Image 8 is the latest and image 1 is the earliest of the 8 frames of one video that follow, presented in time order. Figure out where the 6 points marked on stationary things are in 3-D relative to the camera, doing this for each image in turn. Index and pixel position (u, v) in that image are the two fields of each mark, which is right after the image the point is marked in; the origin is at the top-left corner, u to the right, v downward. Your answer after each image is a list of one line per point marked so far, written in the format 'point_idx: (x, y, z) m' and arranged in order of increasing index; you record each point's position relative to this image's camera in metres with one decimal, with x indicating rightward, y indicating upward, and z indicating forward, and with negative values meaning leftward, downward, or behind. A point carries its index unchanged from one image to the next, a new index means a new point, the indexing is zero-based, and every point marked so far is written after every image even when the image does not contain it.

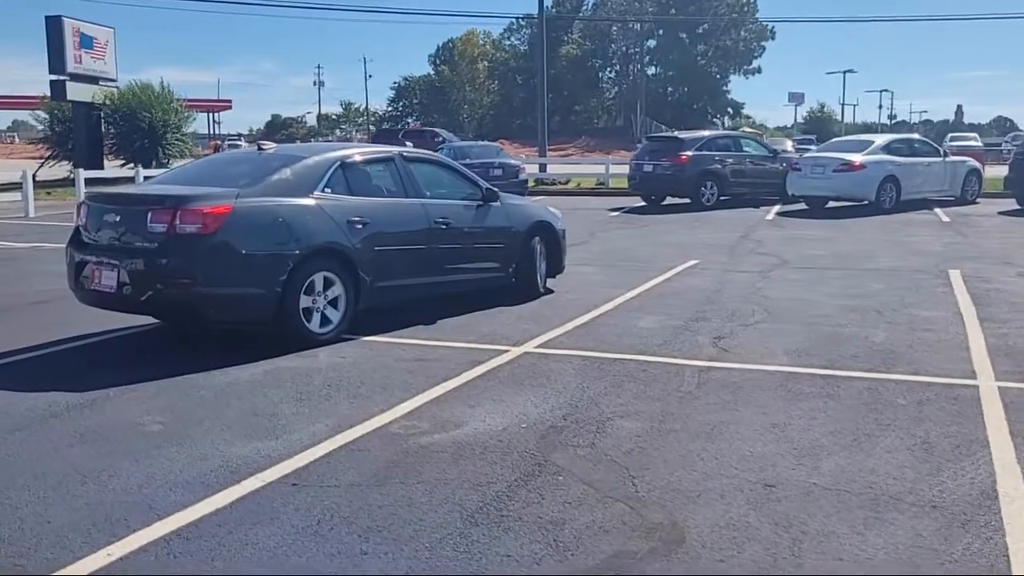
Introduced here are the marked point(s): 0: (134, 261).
0: (-3.2, +0.2, +7.7) m
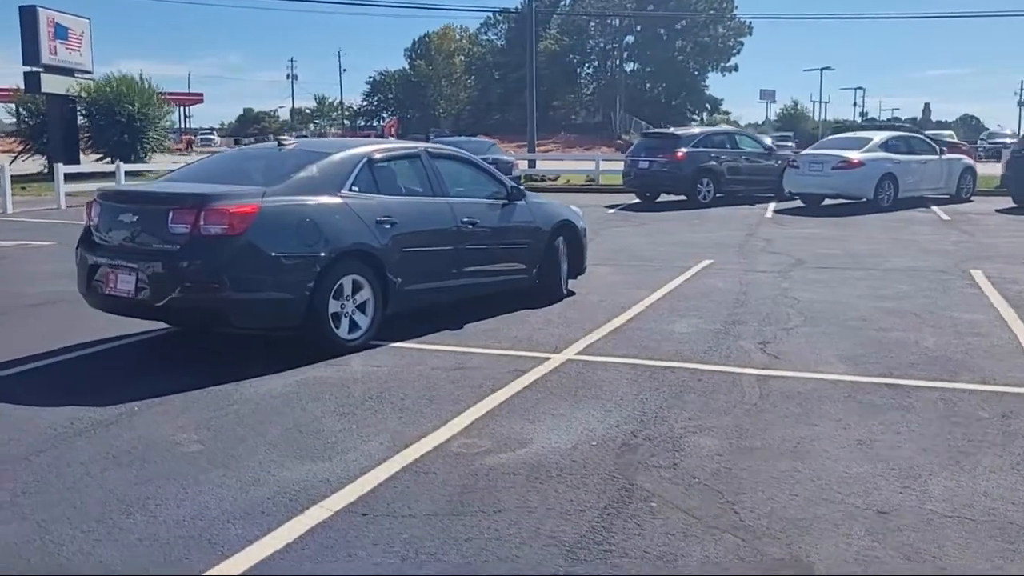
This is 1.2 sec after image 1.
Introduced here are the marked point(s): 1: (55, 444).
0: (-2.8, +0.2, +7.2) m
1: (-2.7, -0.9, +5.5) m
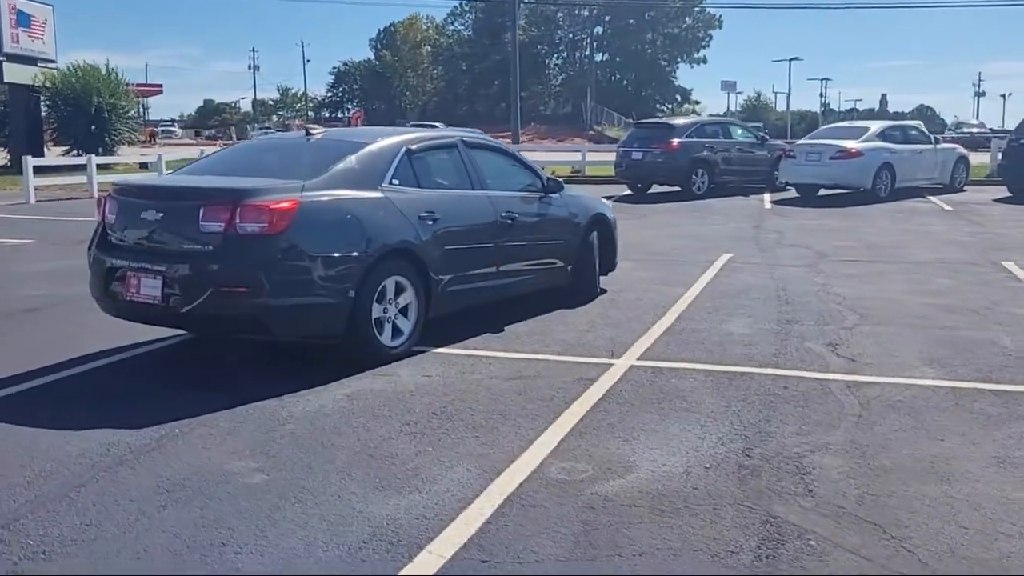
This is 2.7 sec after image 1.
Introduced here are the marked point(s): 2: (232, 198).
0: (-2.3, +0.1, +6.5) m
1: (-2.2, -1.0, +4.8) m
2: (-2.0, +0.6, +6.5) m
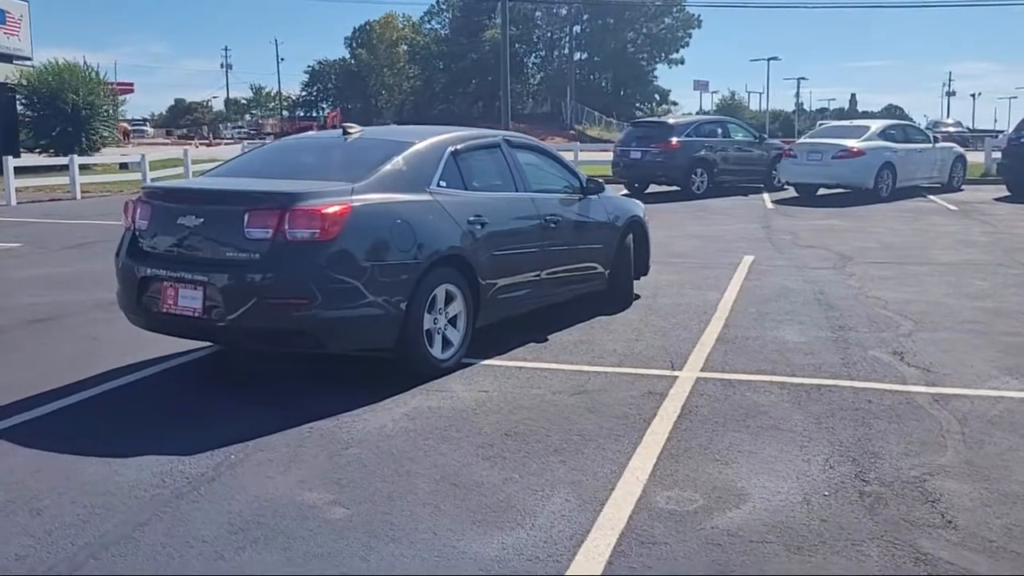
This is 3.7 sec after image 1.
0: (-1.9, +0.1, +6.0) m
1: (-1.7, -1.1, +4.3) m
2: (-1.5, +0.6, +6.0) m
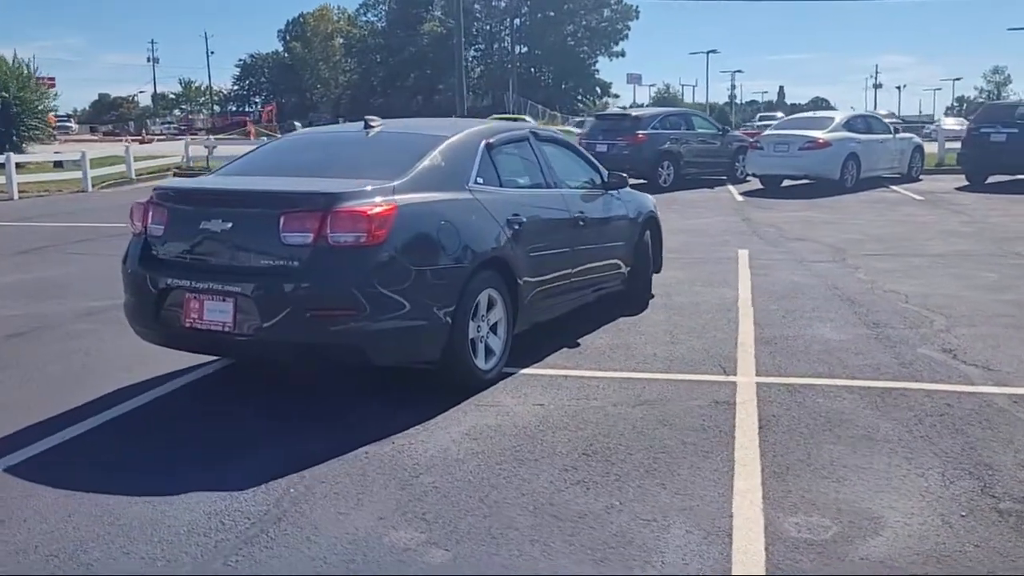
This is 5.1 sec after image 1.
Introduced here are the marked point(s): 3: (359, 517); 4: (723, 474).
0: (-1.5, 0.0, +5.5) m
1: (-1.2, -1.1, +3.7) m
2: (-1.2, +0.5, +5.4) m
3: (-0.7, -1.1, +4.2) m
4: (+1.1, -1.0, +4.6) m
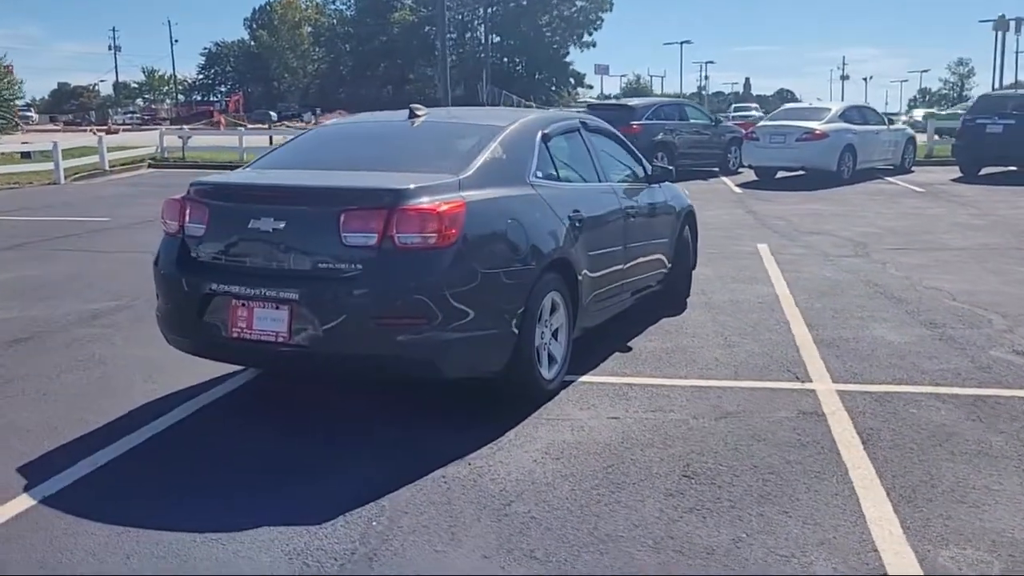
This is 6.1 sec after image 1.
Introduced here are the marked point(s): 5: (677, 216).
0: (-1.1, 0.0, +4.9) m
1: (-0.7, -1.2, +3.3) m
2: (-0.7, +0.5, +4.9) m
3: (-0.2, -1.1, +3.7) m
4: (+1.5, -1.0, +4.2) m
5: (+1.5, +0.7, +8.4) m
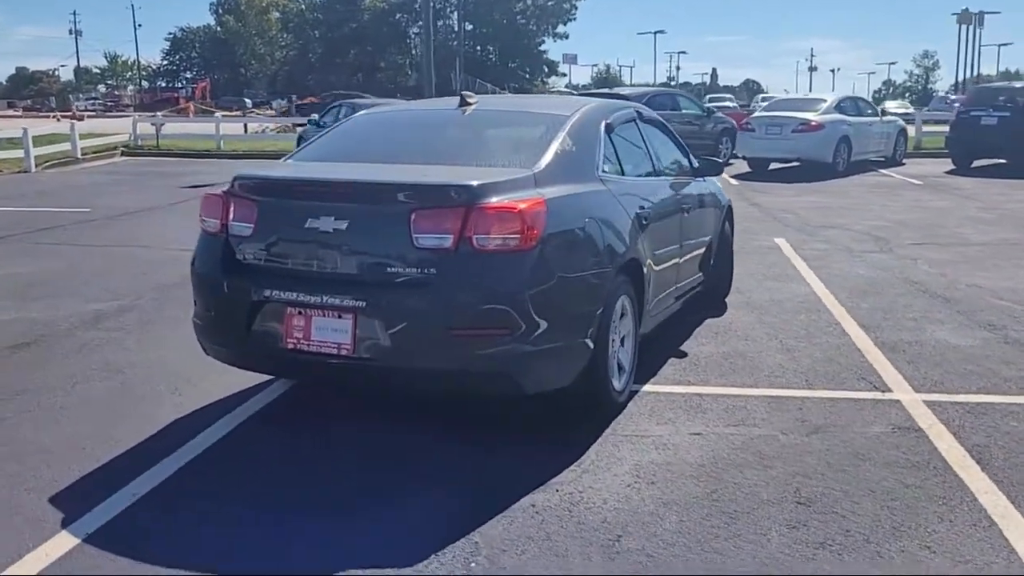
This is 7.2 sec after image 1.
0: (-0.6, -0.1, +4.5) m
1: (-0.2, -1.2, +2.8) m
2: (-0.3, +0.4, +4.4) m
3: (+0.3, -1.2, +3.3) m
4: (+2.0, -1.0, +3.8) m
5: (+1.8, +0.7, +8.0) m
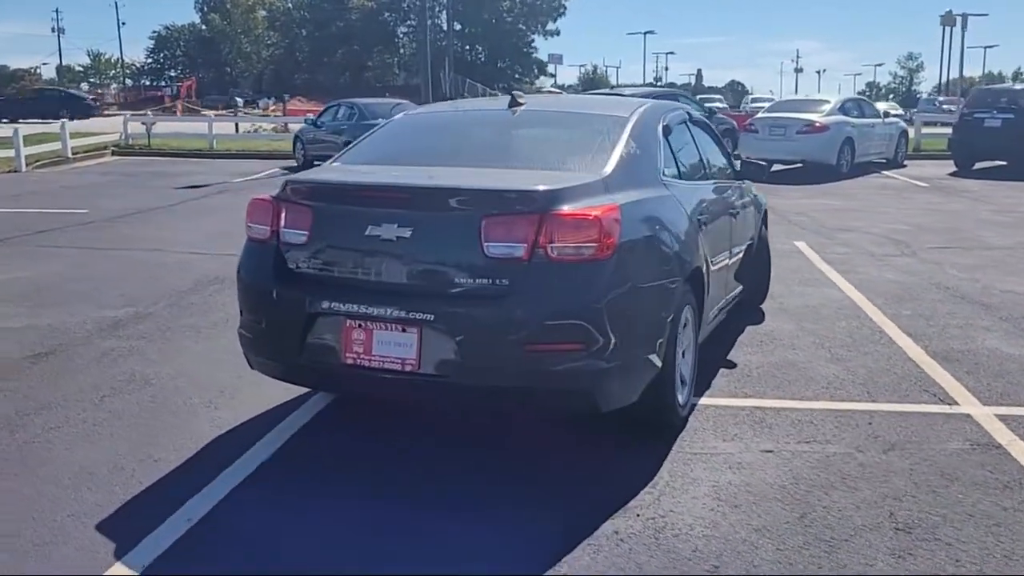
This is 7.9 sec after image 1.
0: (-0.3, -0.1, +4.2) m
1: (+0.2, -1.3, +2.5) m
2: (+0.1, +0.4, +4.2) m
3: (+0.6, -1.2, +3.0) m
4: (+2.3, -1.1, +3.6) m
5: (+2.1, +0.6, +7.8) m
